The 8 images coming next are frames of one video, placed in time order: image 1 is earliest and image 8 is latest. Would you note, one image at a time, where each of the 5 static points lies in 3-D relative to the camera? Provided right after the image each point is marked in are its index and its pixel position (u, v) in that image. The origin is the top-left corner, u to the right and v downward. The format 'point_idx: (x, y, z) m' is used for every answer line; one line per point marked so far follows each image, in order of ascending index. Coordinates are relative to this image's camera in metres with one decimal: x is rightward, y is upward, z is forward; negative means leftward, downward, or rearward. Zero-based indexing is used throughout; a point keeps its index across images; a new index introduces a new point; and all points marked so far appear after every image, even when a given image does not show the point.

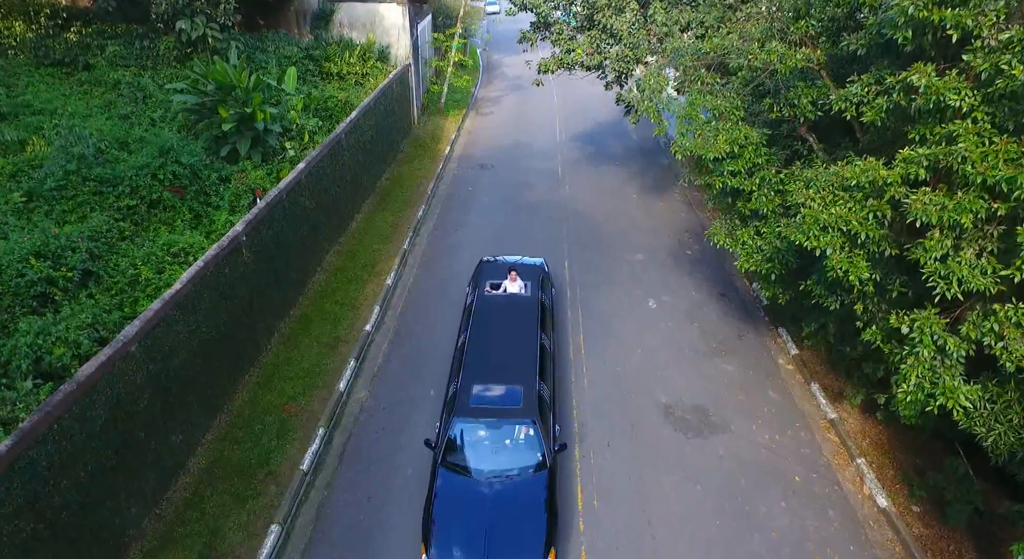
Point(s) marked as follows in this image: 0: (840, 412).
0: (+5.5, -2.2, +9.5) m
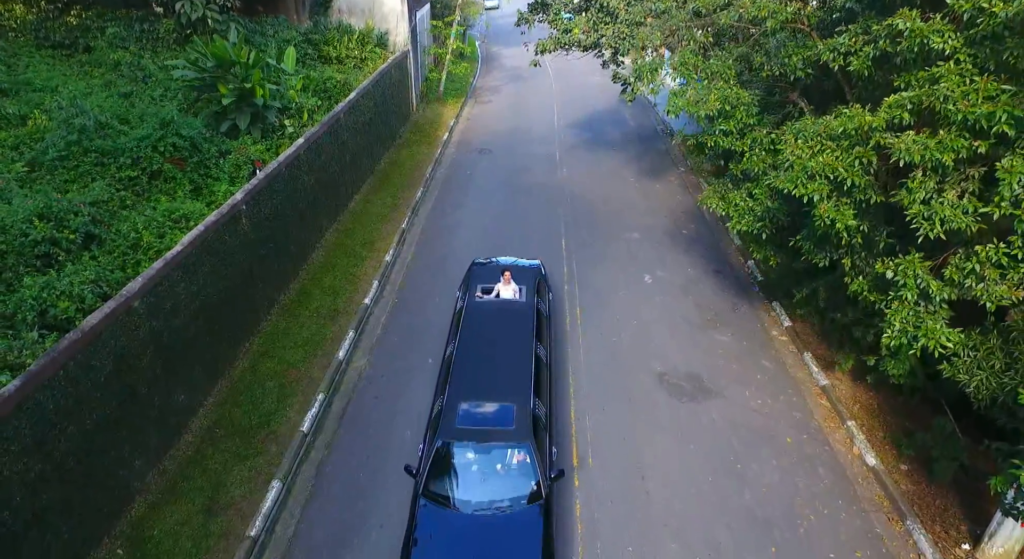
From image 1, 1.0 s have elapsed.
0: (+5.4, -1.7, +9.7) m
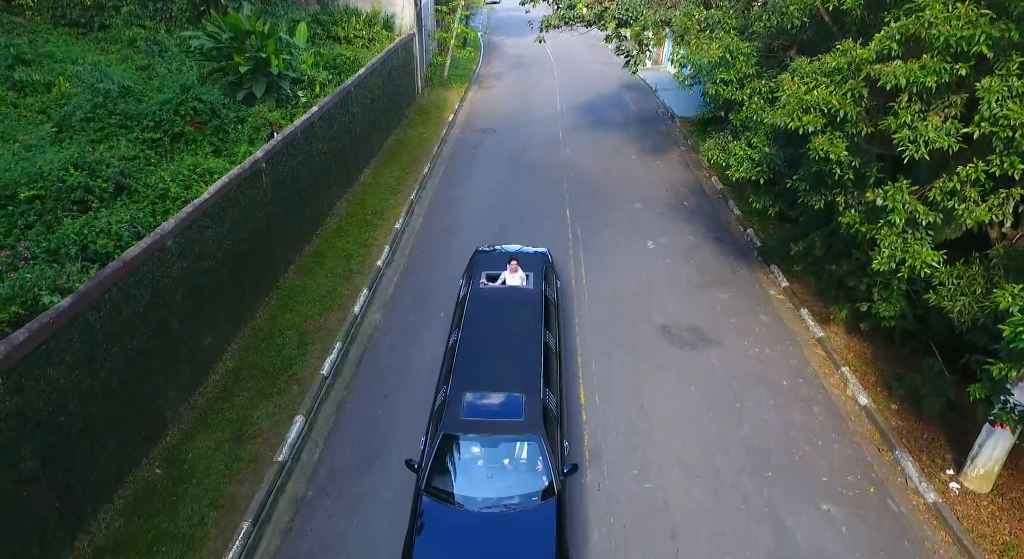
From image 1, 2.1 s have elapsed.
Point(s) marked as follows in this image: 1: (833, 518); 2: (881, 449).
0: (+5.6, -0.9, +10.1) m
1: (+3.8, -2.8, +6.8) m
2: (+5.1, -2.3, +7.9) m
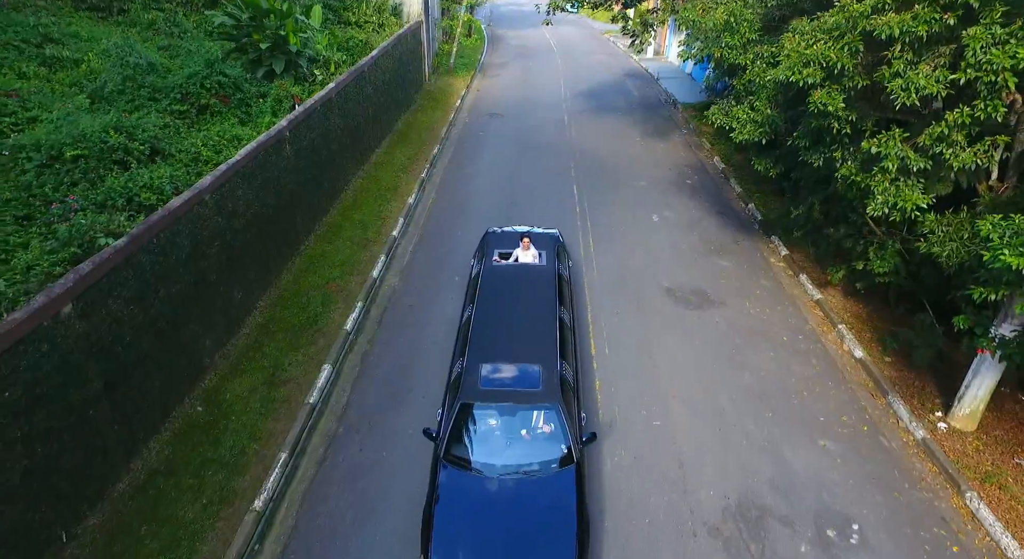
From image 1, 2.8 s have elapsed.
0: (+5.8, -0.3, +10.6) m
1: (+4.0, -2.2, +7.3) m
2: (+5.3, -1.7, +8.4) m
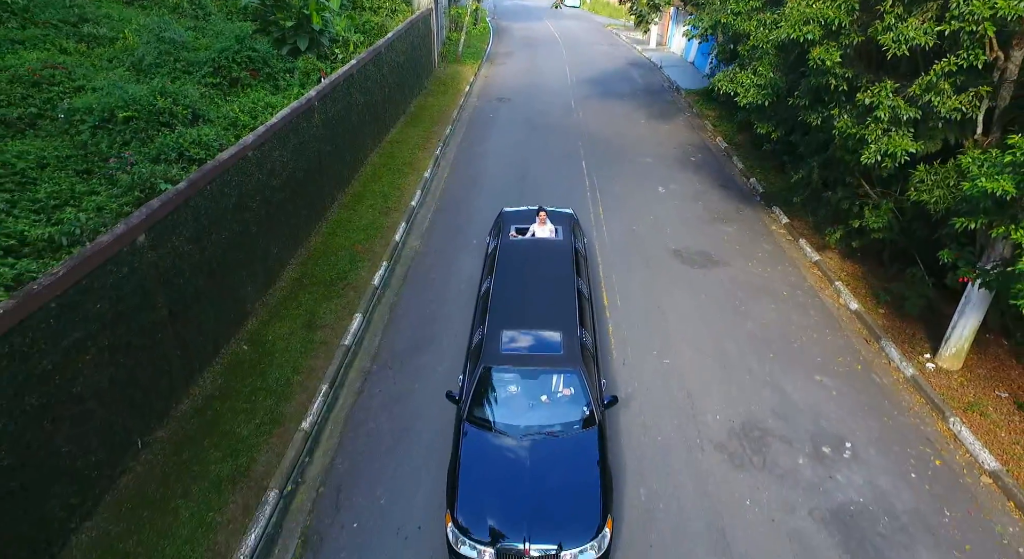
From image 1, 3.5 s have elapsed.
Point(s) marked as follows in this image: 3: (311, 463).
0: (+6.1, +0.5, +11.2) m
1: (+4.3, -1.4, +7.9) m
2: (+5.6, -0.9, +9.0) m
3: (-2.3, -2.1, +6.7) m
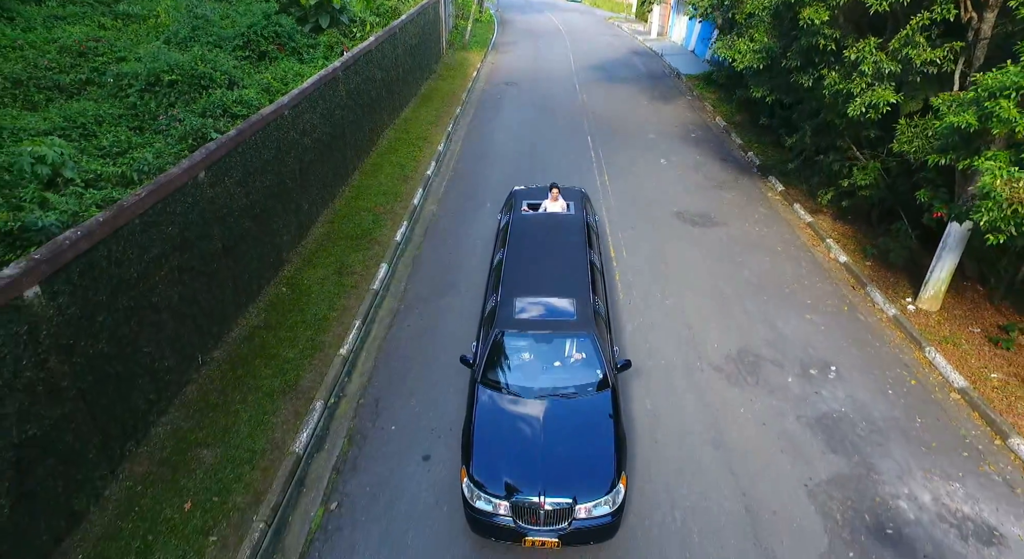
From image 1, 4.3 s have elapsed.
0: (+6.3, +1.3, +12.0) m
1: (+4.6, -0.6, +8.7) m
2: (+5.8, -0.1, +9.8) m
3: (-2.1, -1.3, +7.5) m
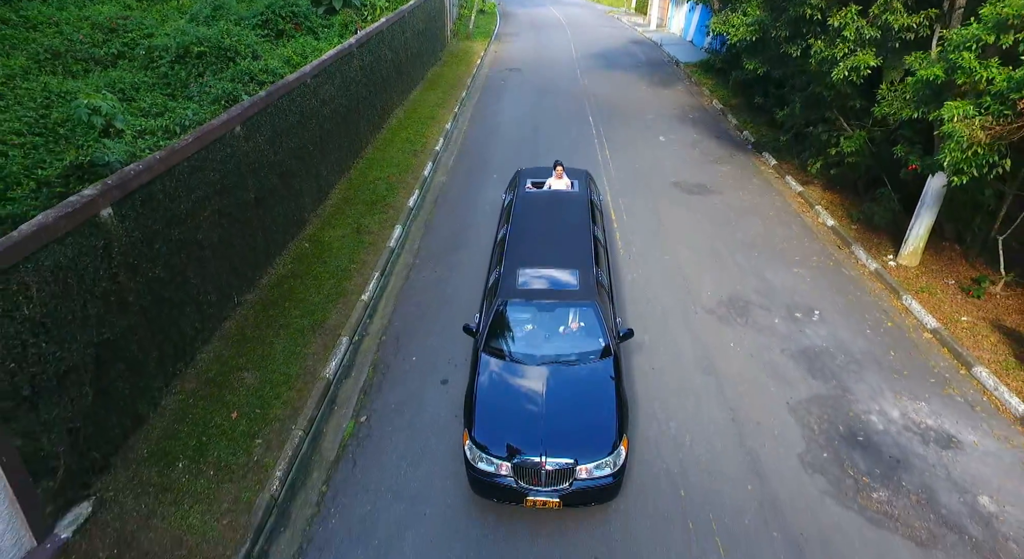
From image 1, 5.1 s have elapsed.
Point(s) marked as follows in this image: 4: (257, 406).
0: (+6.5, +2.0, +12.6) m
1: (+4.7, +0.1, +9.3) m
2: (+5.9, +0.6, +10.4) m
3: (-2.0, -0.6, +8.1) m
4: (-2.8, -1.4, +6.3) m
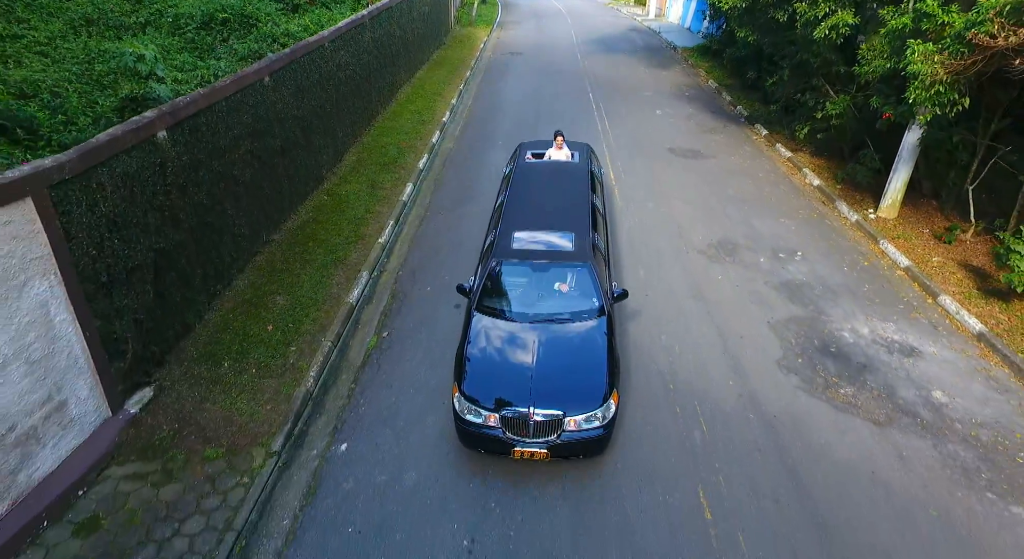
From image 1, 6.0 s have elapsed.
0: (+6.5, +2.9, +13.3) m
1: (+4.8, +1.0, +10.0) m
2: (+6.0, +1.5, +11.1) m
3: (-1.9, +0.3, +8.8) m
4: (-2.7, -0.5, +7.0) m
